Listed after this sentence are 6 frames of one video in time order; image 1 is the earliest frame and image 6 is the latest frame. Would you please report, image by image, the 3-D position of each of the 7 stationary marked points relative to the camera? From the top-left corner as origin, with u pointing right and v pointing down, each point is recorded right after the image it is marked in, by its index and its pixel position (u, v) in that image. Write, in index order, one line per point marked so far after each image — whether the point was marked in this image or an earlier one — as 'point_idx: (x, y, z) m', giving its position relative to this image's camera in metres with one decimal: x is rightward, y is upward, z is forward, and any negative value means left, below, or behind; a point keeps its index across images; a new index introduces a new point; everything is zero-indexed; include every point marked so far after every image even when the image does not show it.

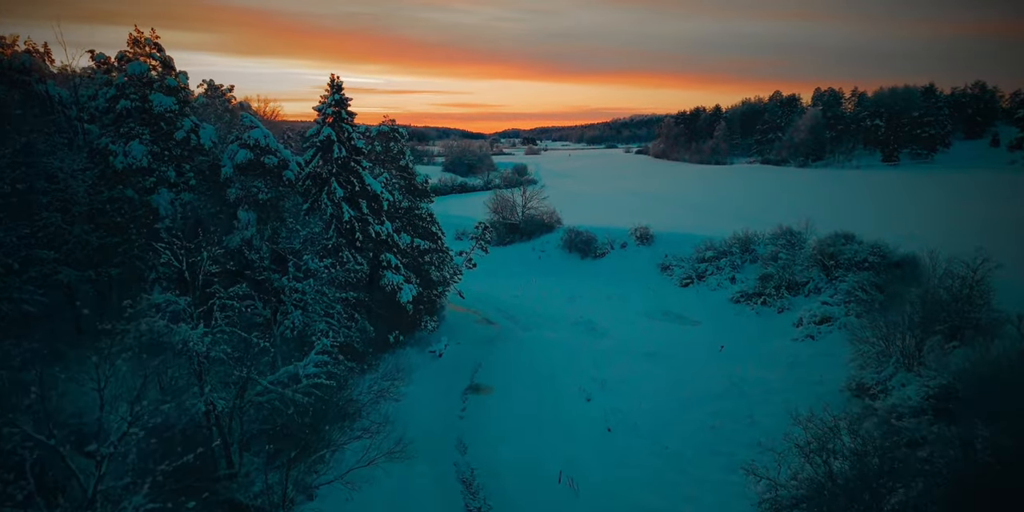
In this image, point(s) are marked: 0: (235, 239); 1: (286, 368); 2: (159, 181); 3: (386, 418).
0: (-9.6, +0.7, +18.1) m
1: (-6.6, -3.3, +14.6) m
2: (-13.5, +2.9, +19.2) m
3: (-4.6, -6.0, +18.1) m
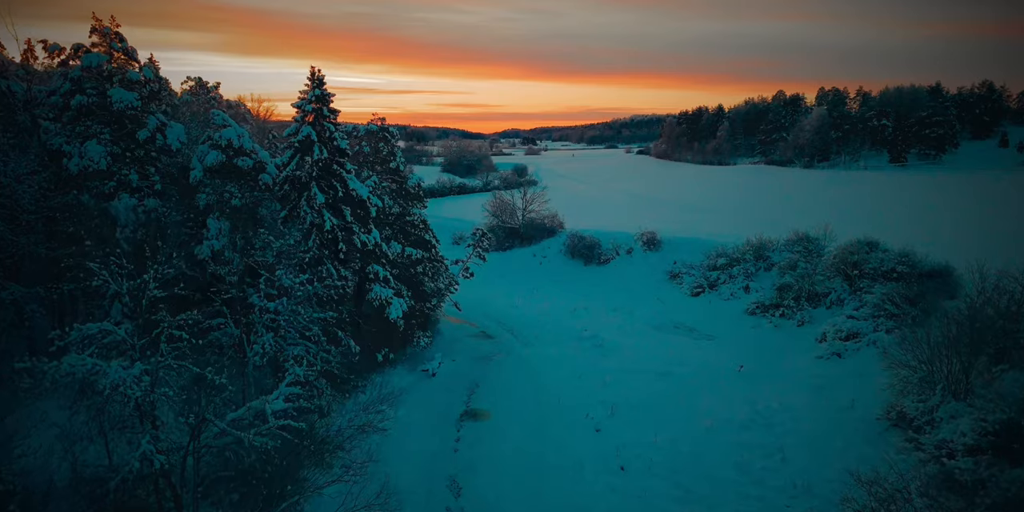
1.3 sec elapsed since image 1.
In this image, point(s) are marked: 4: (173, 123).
0: (-9.6, +0.2, +16.1) m
1: (-6.6, -3.7, +12.6) m
2: (-13.4, +2.4, +17.1) m
3: (-4.6, -6.5, +16.1) m
4: (-12.1, +4.7, +17.8) m
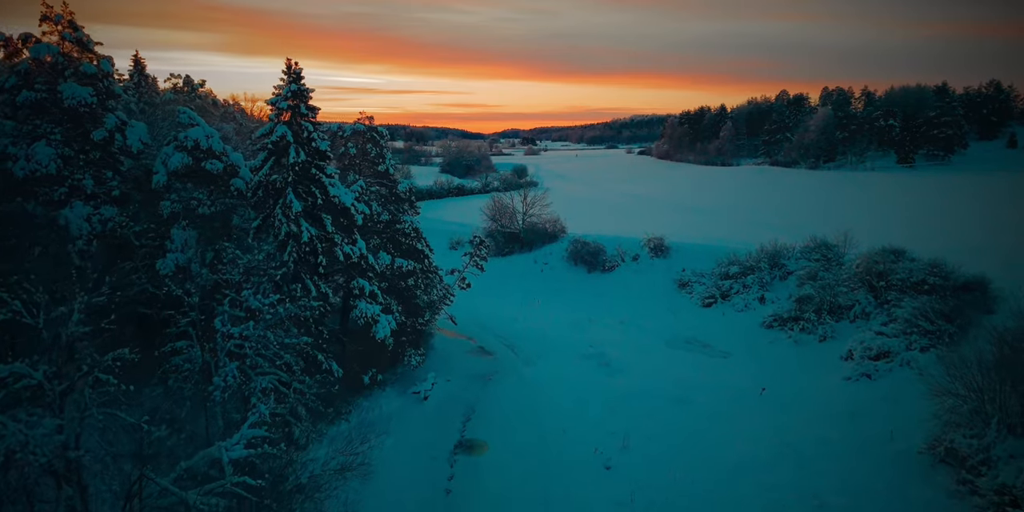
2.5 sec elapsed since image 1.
0: (-9.6, -0.2, +14.1) m
1: (-6.6, -4.2, +10.6) m
2: (-13.5, +2.0, +15.2) m
3: (-4.7, -7.0, +14.2) m
4: (-12.1, +4.3, +15.9) m
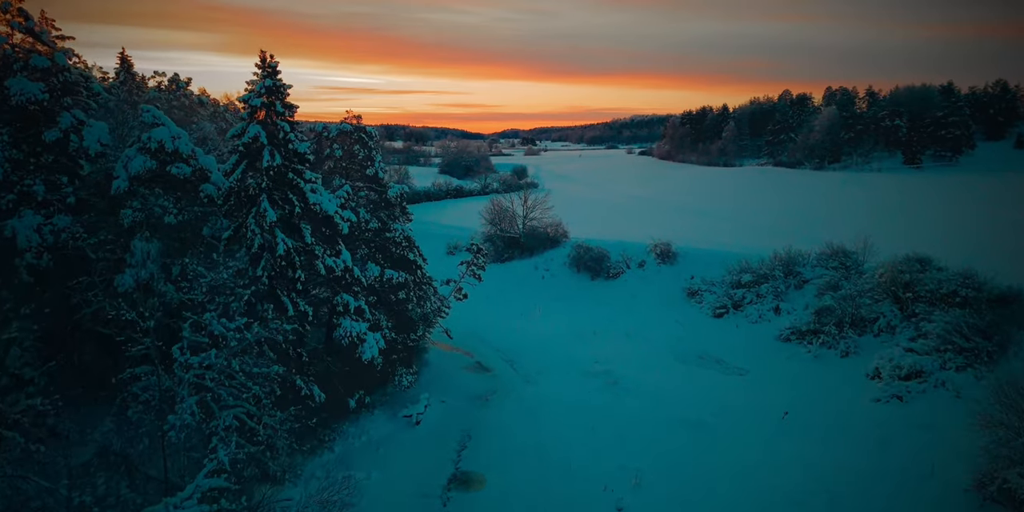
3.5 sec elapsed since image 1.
0: (-9.6, -0.7, +12.4) m
1: (-6.6, -4.6, +9.0) m
2: (-13.5, +1.5, +13.5) m
3: (-4.7, -7.4, +12.5) m
4: (-12.1, +3.8, +14.2) m
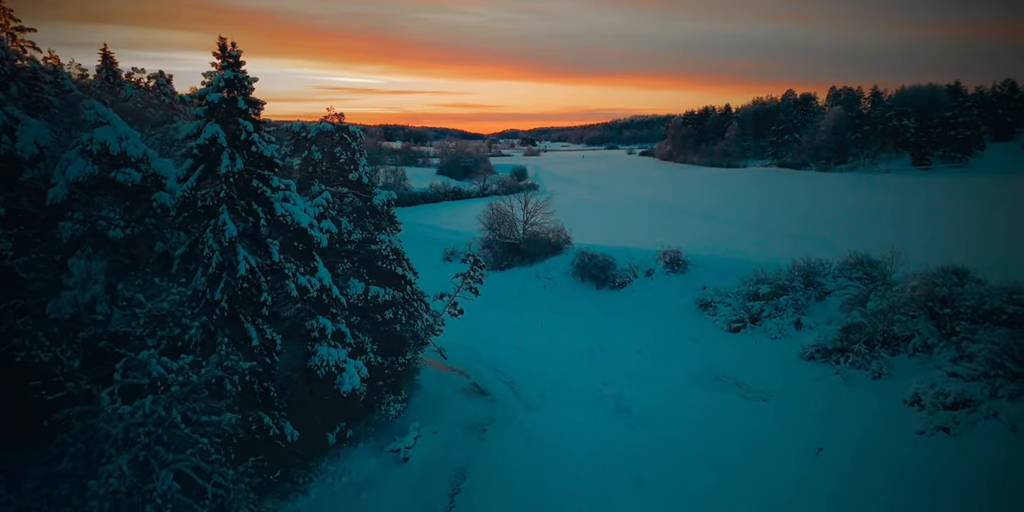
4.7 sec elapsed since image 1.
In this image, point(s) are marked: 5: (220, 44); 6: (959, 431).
0: (-9.6, -1.2, +10.4) m
1: (-6.6, -5.2, +6.9) m
2: (-13.4, +1.0, +11.4) m
3: (-4.6, -7.9, +10.4) m
4: (-12.1, +3.3, +12.1) m
5: (-7.4, +5.4, +12.6) m
6: (+14.9, -5.9, +16.6) m
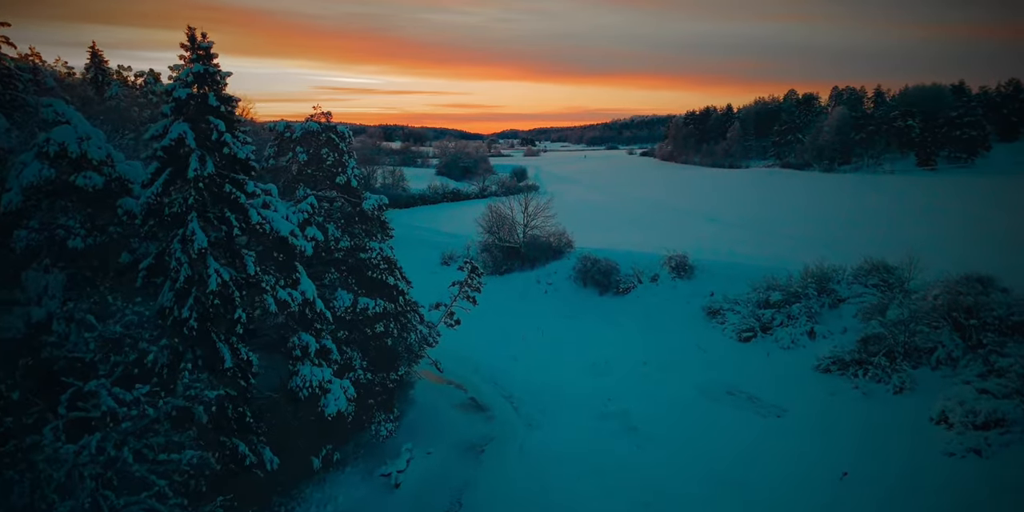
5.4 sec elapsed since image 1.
0: (-9.6, -1.5, +9.2) m
1: (-6.6, -5.5, +5.7) m
2: (-13.5, +0.7, +10.2) m
3: (-4.7, -8.2, +9.2) m
4: (-12.1, +3.0, +10.9) m
5: (-7.4, +5.1, +11.4) m
6: (+14.9, -6.1, +15.4) m
